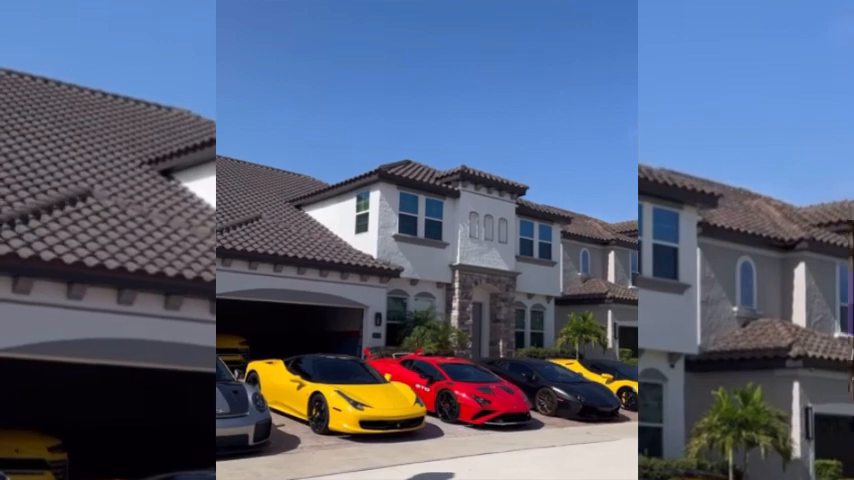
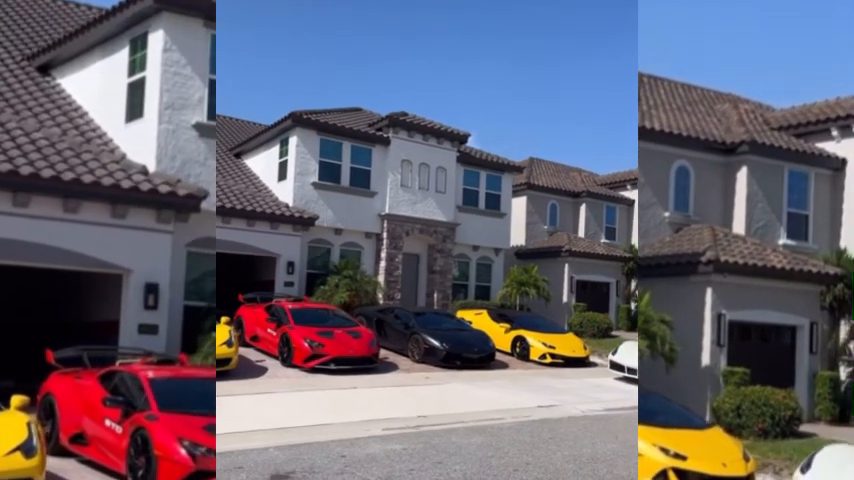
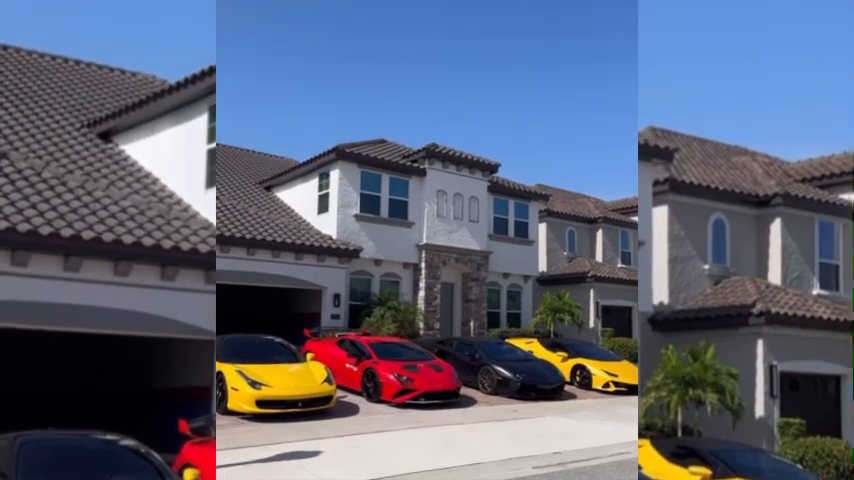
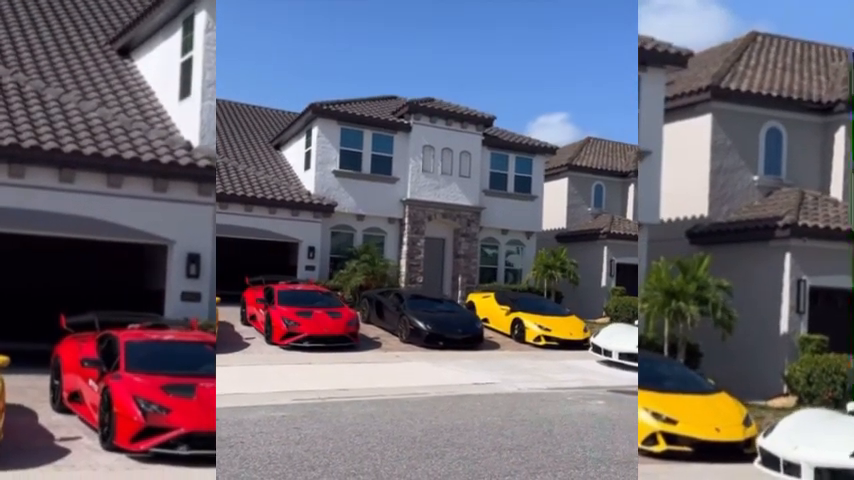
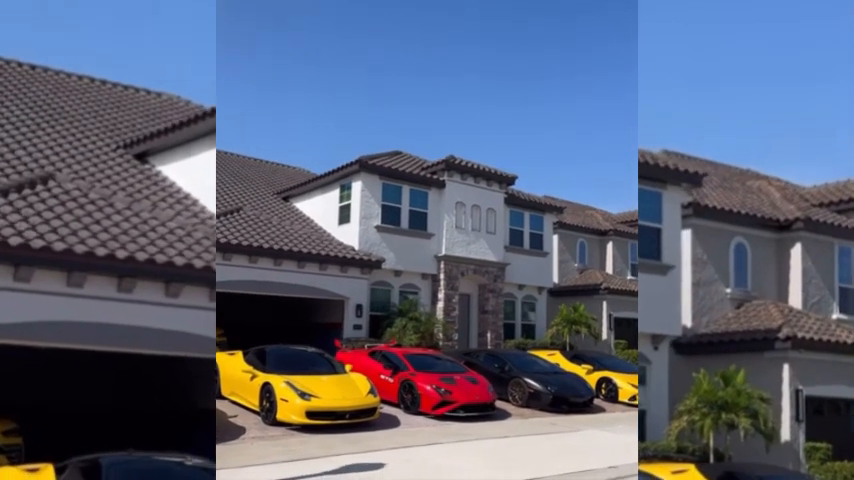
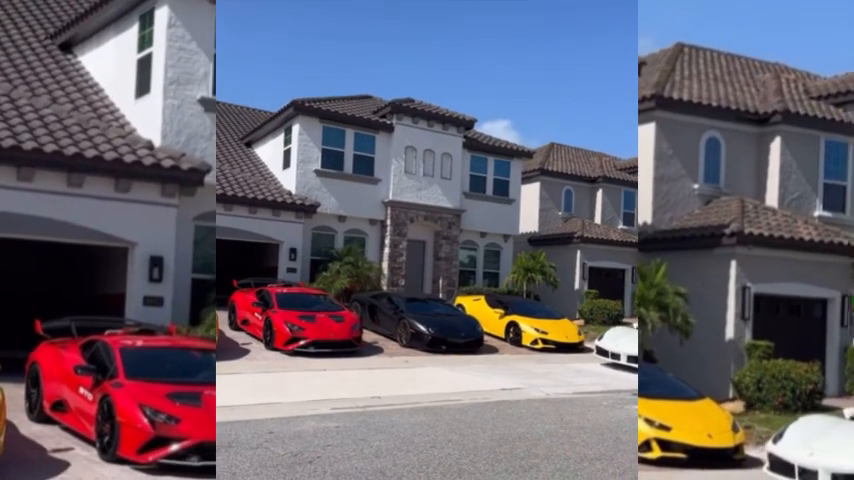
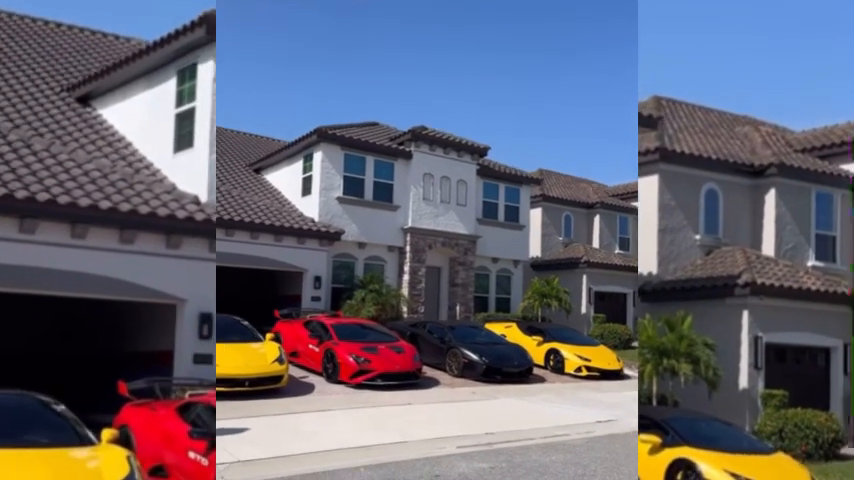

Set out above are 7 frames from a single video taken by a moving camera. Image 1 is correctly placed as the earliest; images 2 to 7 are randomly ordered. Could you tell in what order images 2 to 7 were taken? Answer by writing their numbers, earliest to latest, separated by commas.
5, 3, 7, 2, 6, 4
